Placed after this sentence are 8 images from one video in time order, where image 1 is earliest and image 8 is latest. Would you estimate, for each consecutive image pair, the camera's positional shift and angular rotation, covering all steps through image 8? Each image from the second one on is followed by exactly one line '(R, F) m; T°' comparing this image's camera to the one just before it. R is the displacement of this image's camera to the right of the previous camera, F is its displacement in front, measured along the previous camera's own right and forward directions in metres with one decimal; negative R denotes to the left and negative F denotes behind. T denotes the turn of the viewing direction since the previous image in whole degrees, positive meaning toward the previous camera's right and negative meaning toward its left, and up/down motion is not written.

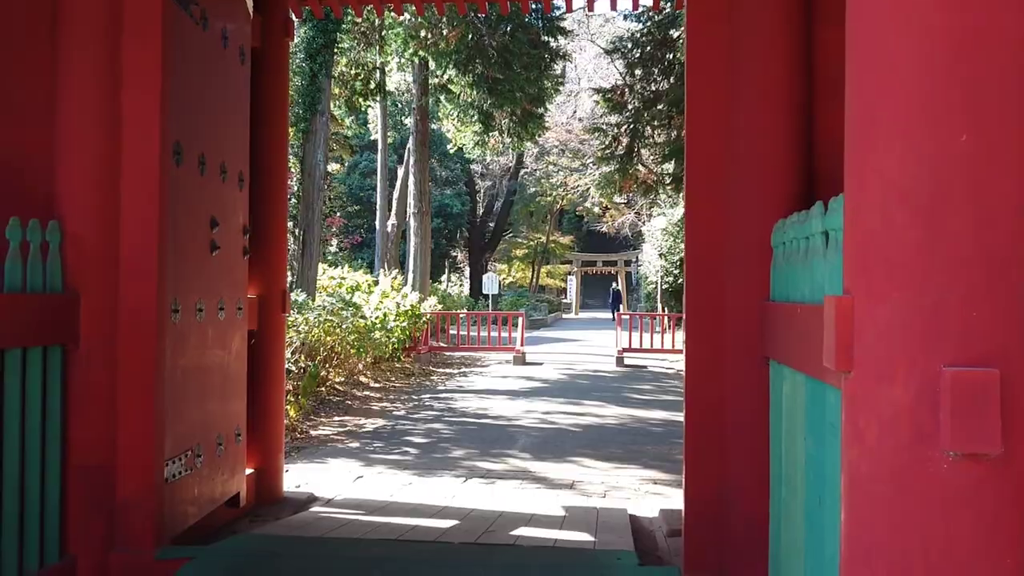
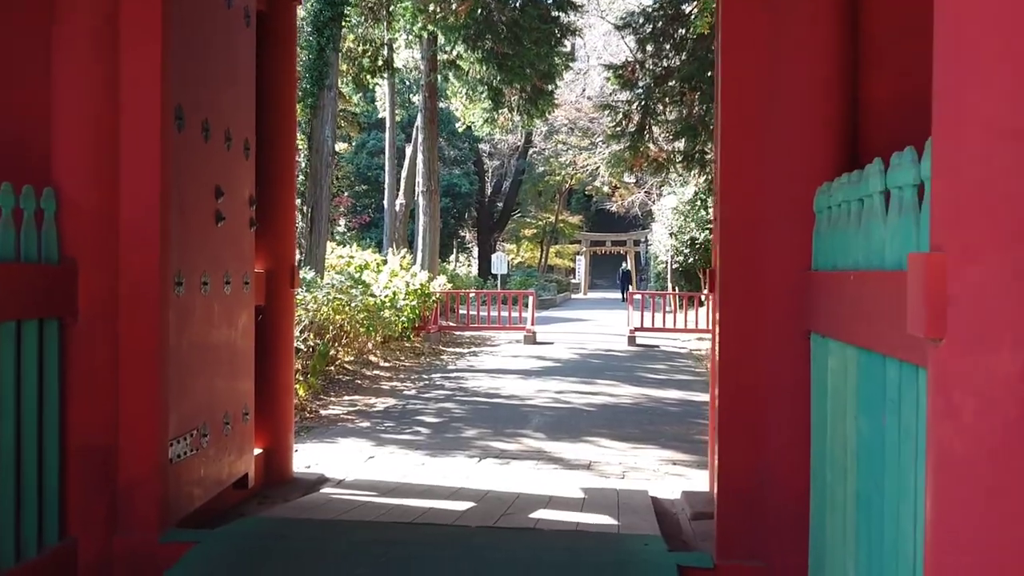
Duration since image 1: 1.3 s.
(-0.1, +0.2) m; -1°
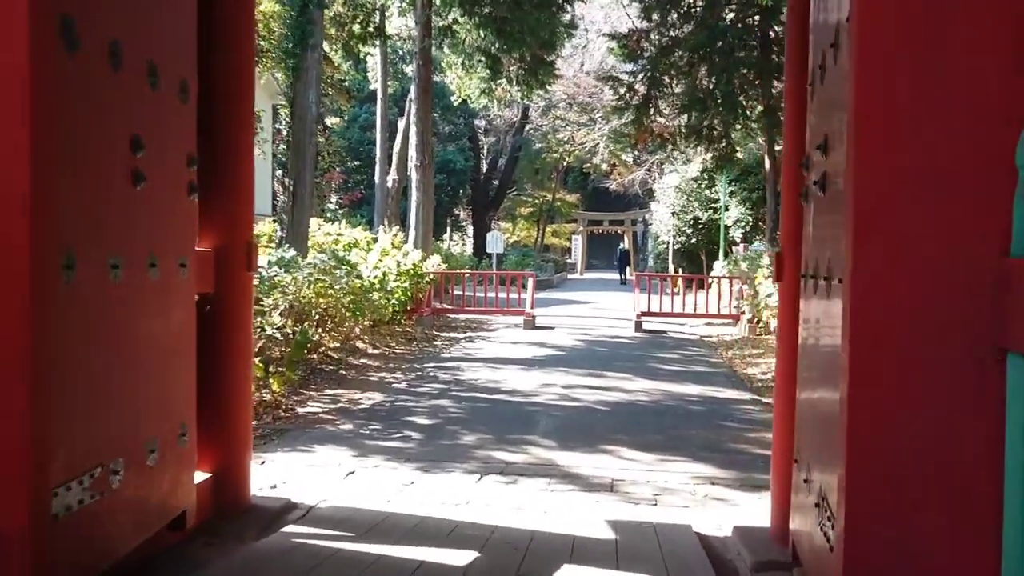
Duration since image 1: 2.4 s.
(-0.1, +1.1) m; 0°
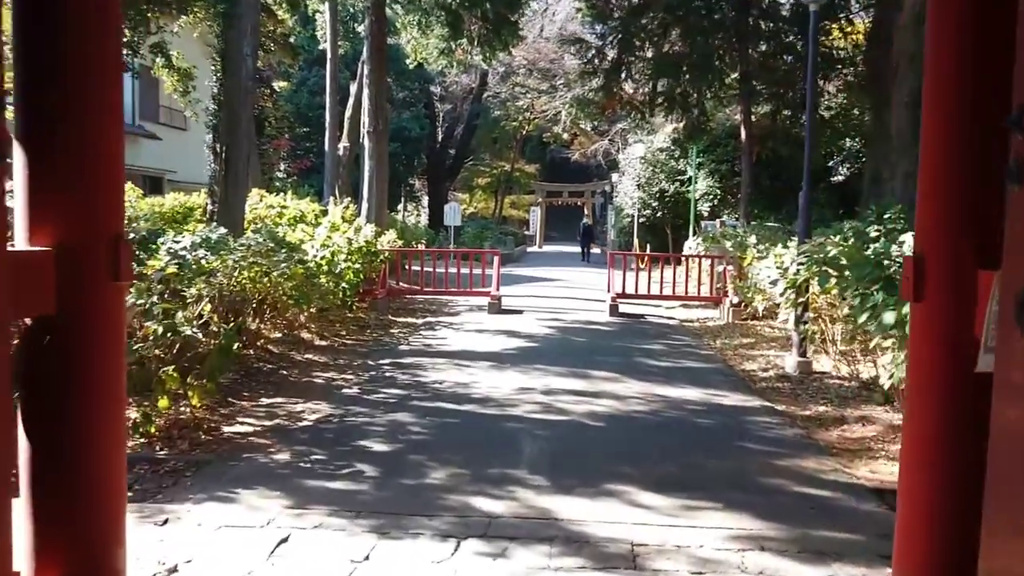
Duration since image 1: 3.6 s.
(-0.2, +1.4) m; +3°
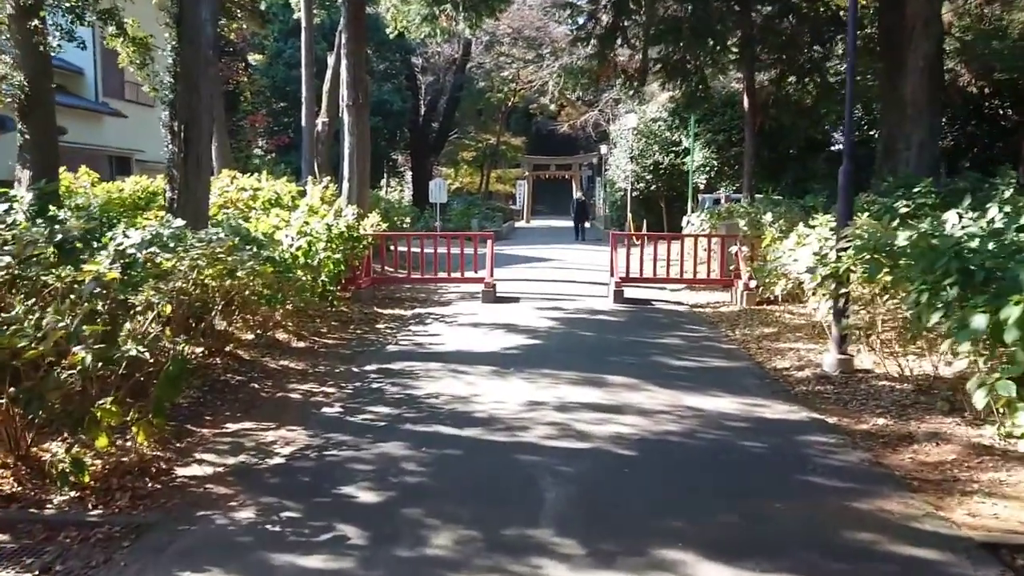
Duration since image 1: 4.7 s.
(-0.2, +1.2) m; +1°
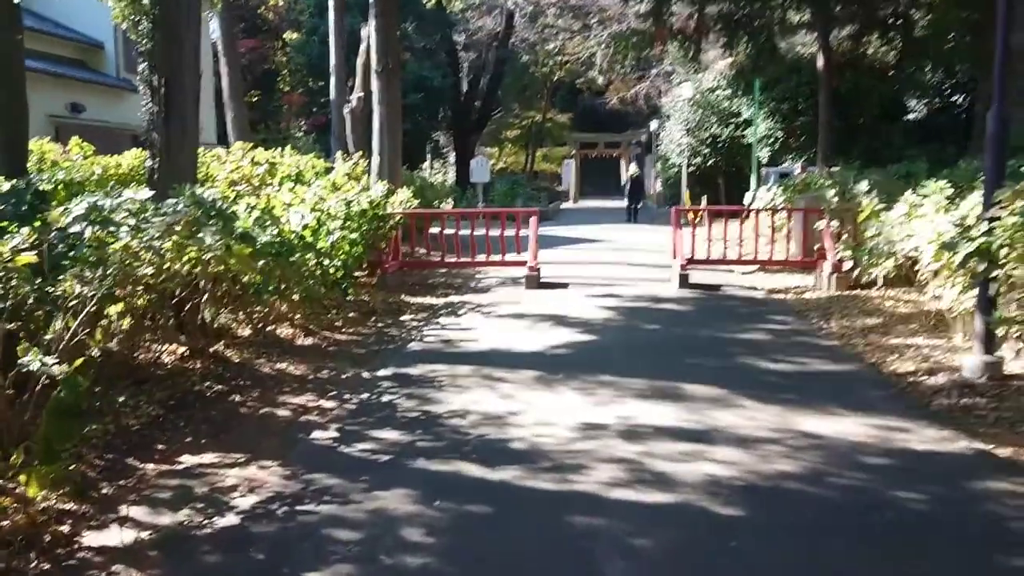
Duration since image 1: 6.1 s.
(0.0, +1.8) m; -3°
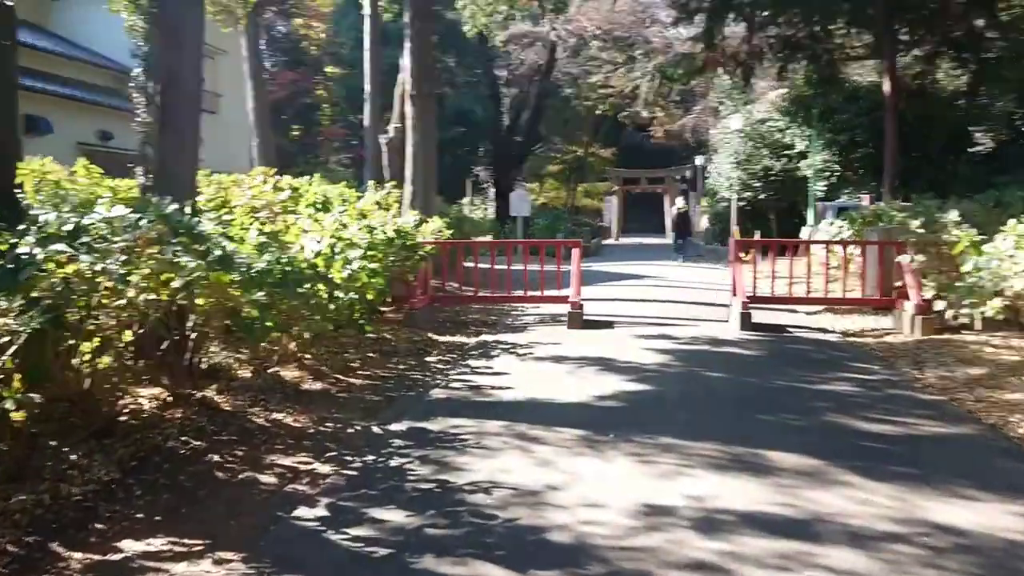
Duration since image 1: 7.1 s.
(0.0, +1.2) m; -3°
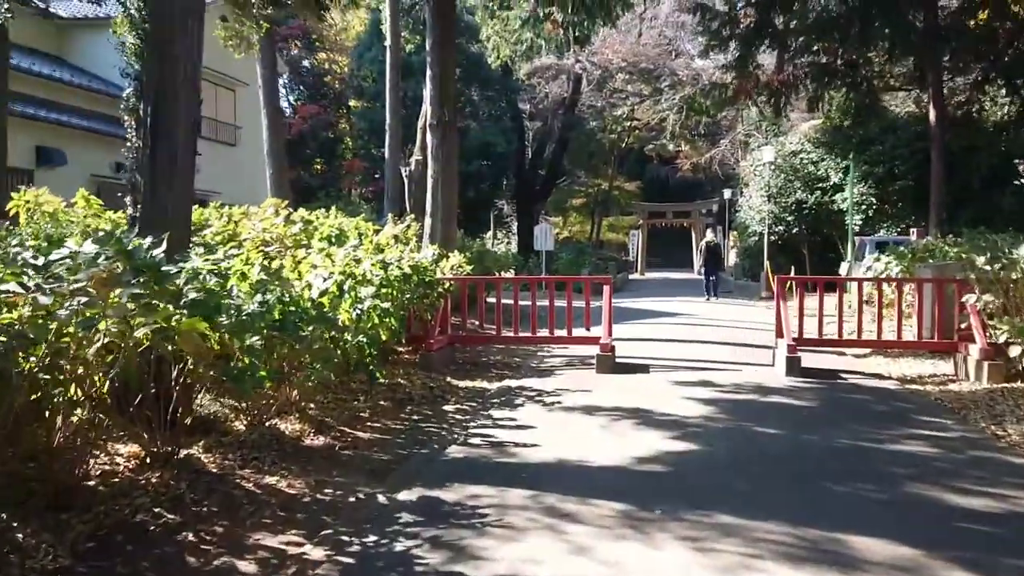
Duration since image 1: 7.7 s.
(0.0, +0.8) m; -2°
